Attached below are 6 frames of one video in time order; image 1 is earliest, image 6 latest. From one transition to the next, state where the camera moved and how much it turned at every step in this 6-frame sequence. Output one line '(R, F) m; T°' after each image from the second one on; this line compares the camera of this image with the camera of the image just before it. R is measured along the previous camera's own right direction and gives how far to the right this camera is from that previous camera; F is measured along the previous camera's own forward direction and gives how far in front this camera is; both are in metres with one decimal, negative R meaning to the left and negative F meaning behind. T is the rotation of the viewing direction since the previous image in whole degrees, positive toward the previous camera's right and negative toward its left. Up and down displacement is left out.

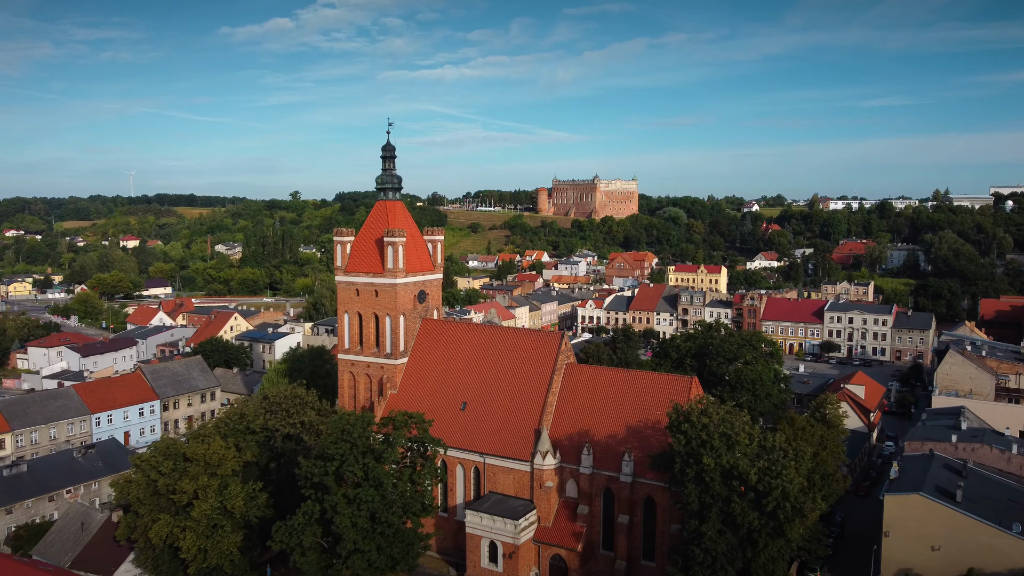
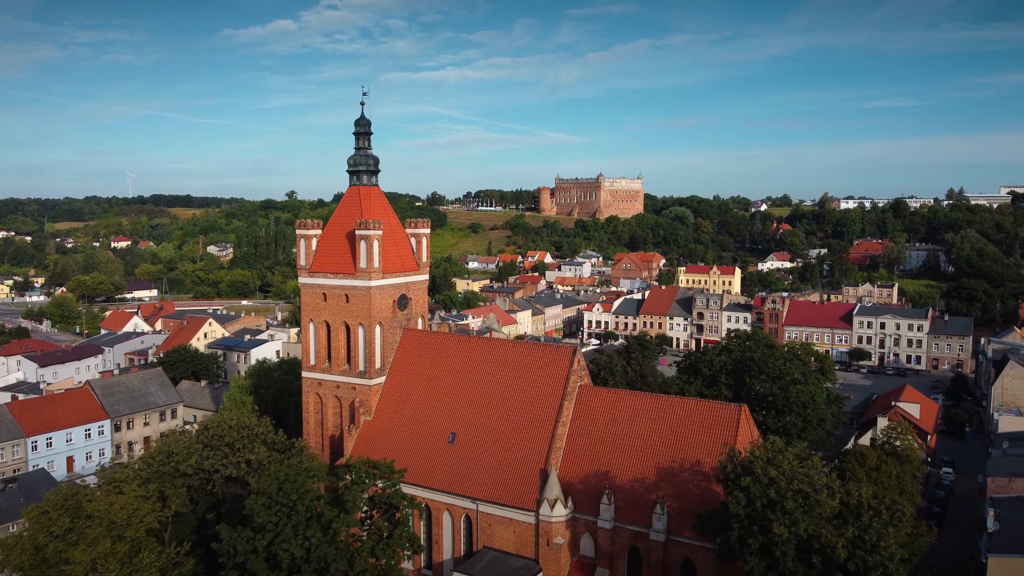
(+0.1, +4.7) m; 0°
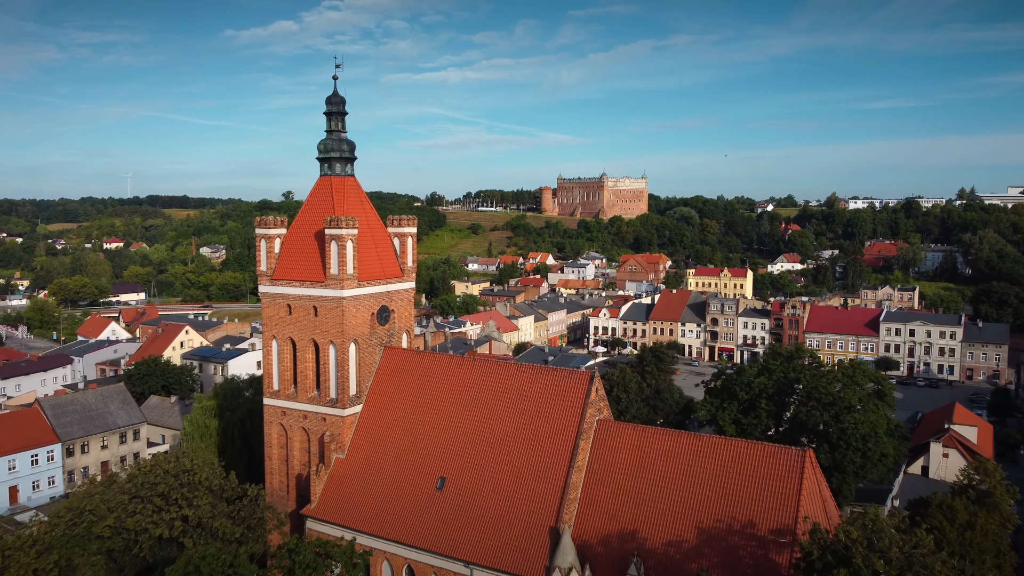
(0.0, +3.7) m; 0°
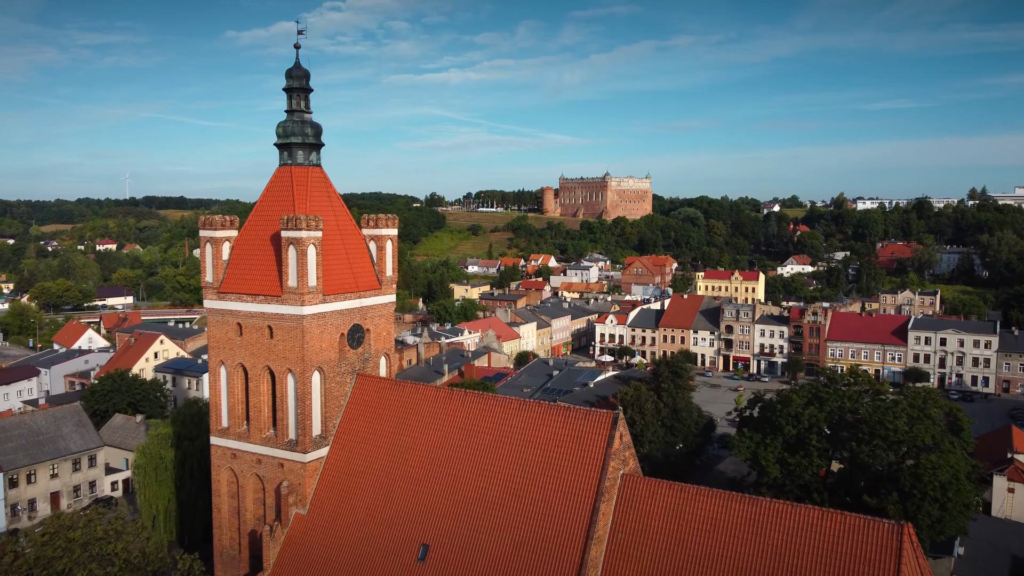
(0.0, +3.4) m; 0°
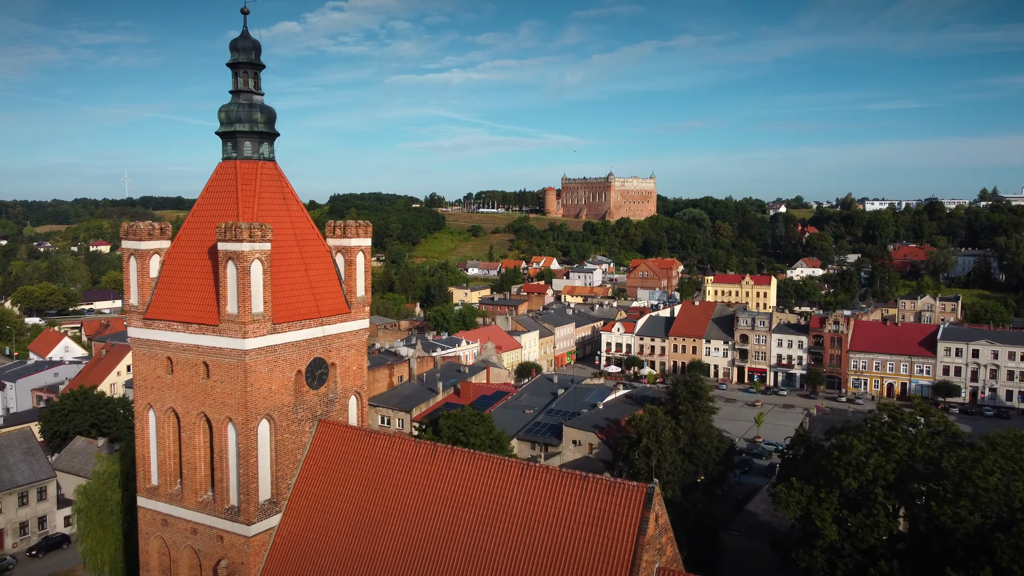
(0.0, +3.1) m; 0°
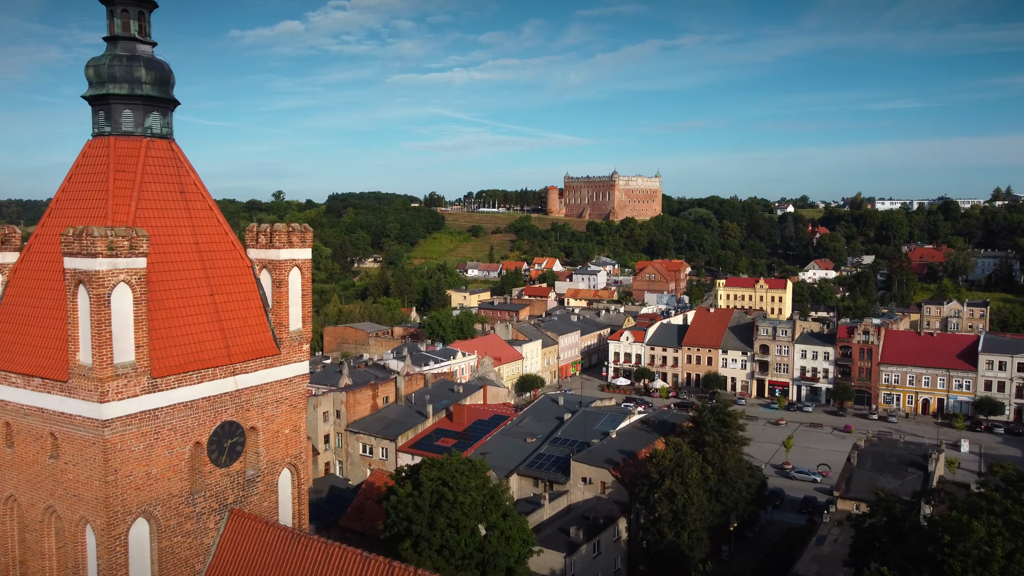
(+0.1, +3.8) m; 0°
